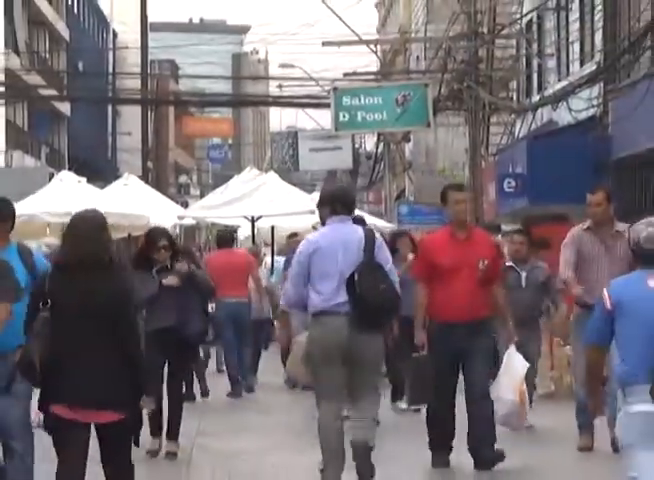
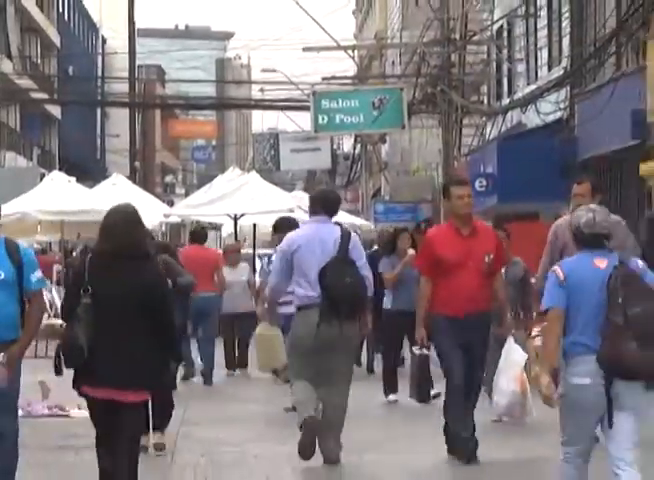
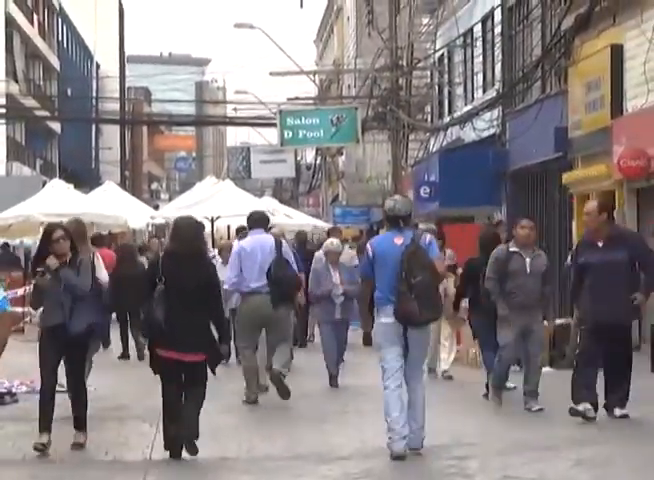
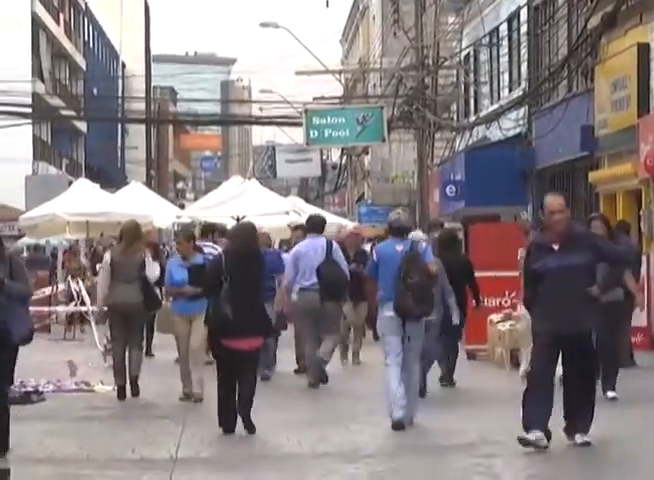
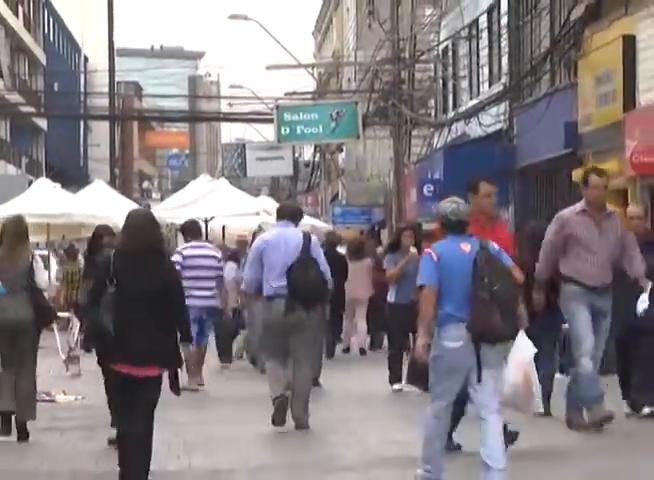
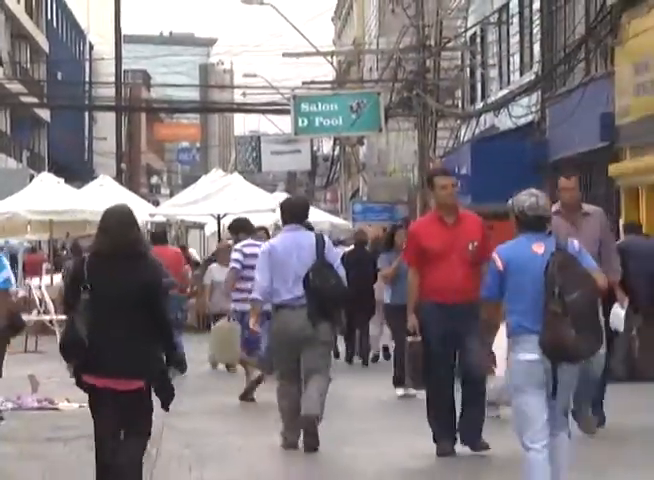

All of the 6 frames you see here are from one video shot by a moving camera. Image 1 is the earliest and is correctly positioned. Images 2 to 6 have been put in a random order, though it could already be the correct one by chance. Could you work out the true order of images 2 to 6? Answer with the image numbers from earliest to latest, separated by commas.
2, 6, 5, 3, 4
